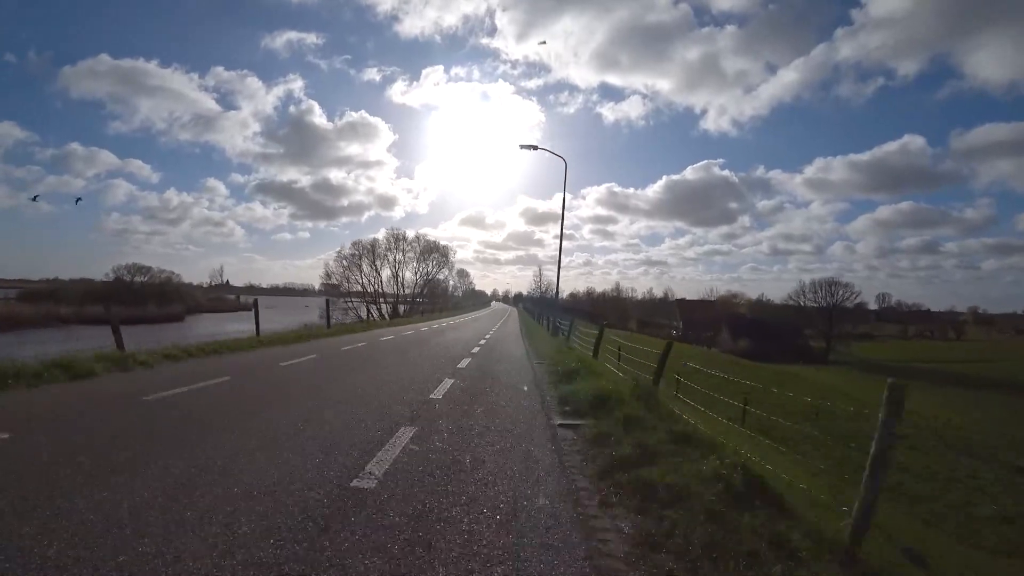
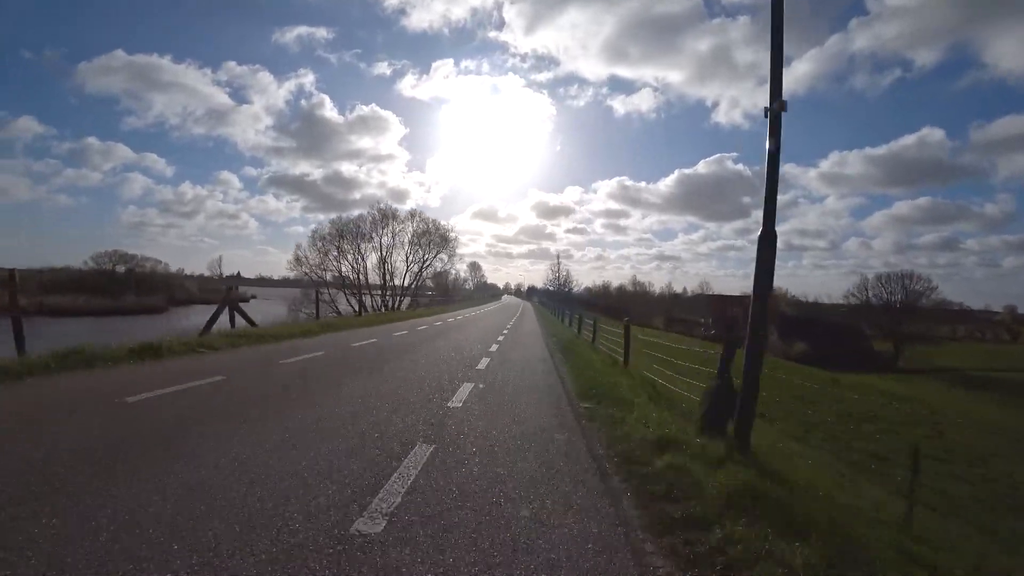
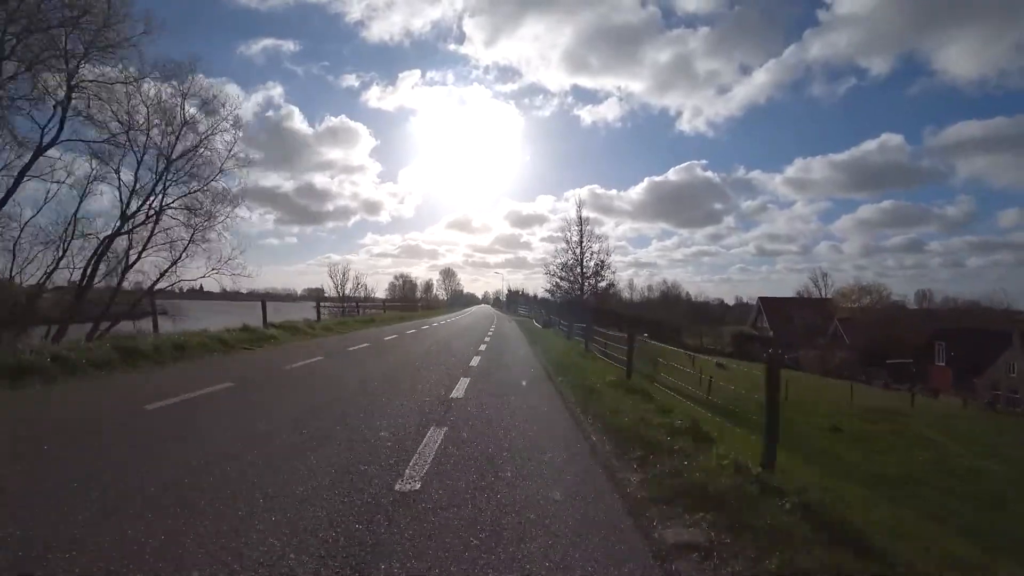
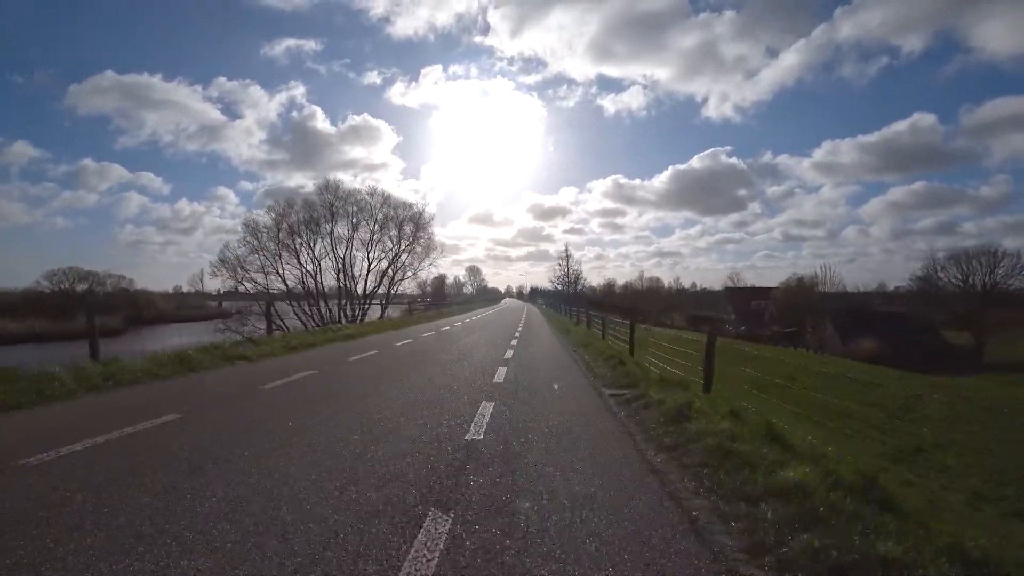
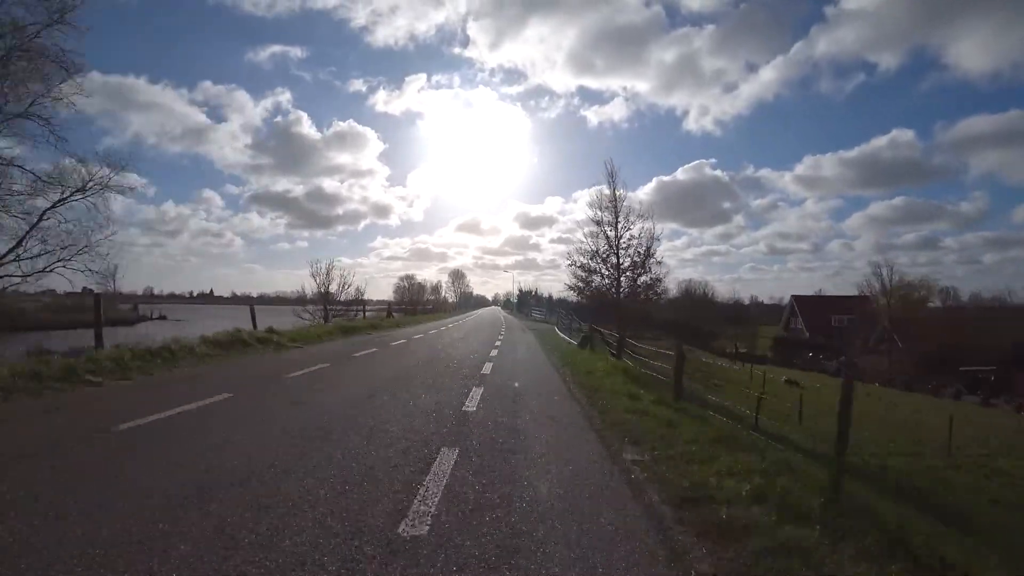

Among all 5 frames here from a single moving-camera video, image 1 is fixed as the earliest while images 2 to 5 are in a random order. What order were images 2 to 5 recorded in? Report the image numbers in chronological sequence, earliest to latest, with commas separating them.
2, 4, 3, 5
